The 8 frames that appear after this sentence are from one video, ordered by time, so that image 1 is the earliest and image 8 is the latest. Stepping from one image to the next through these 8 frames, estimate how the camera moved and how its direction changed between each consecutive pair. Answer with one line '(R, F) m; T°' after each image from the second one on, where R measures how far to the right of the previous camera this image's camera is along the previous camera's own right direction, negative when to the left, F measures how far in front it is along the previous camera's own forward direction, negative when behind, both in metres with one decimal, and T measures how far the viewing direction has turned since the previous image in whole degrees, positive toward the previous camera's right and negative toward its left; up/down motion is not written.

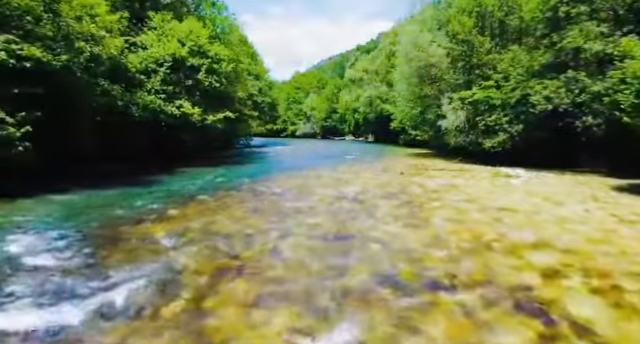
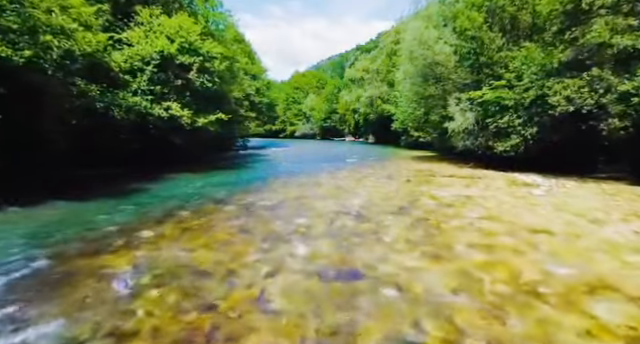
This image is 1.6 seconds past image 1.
(0.0, +1.2) m; 0°
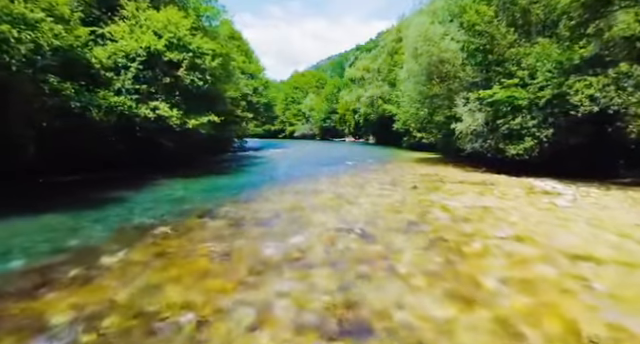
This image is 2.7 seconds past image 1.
(0.0, +1.1) m; 0°
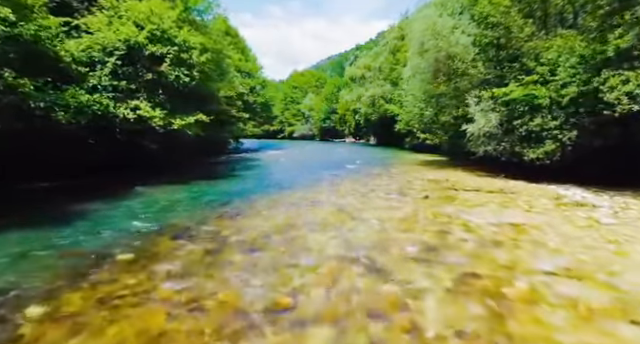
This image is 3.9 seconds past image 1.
(0.0, +1.4) m; 0°
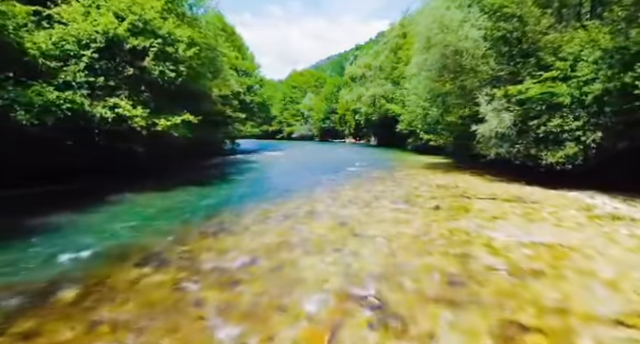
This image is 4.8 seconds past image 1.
(0.0, +1.2) m; 0°
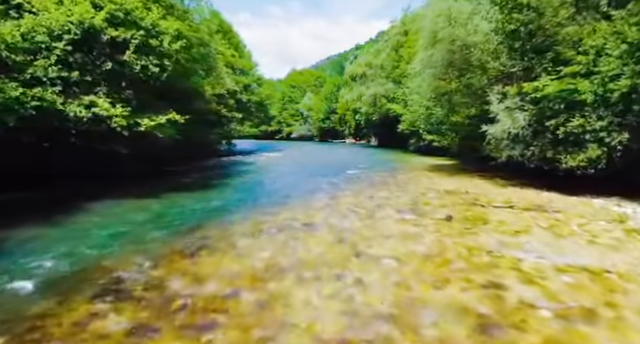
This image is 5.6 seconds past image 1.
(+0.1, +1.1) m; 0°
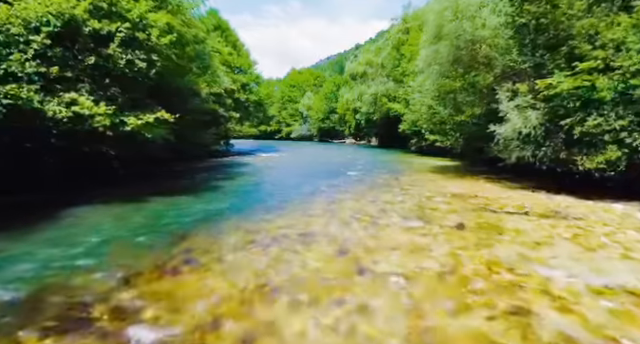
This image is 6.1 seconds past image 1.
(0.0, +0.8) m; 0°
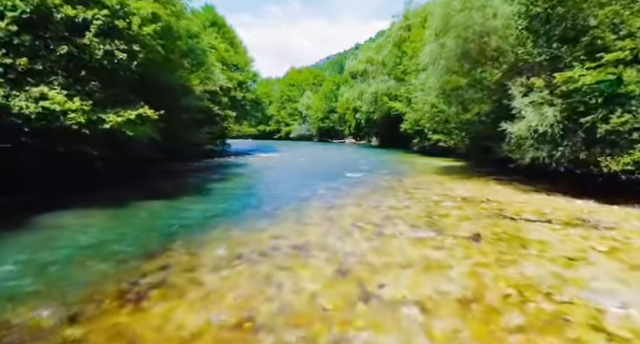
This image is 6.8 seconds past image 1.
(0.0, +1.0) m; 0°
